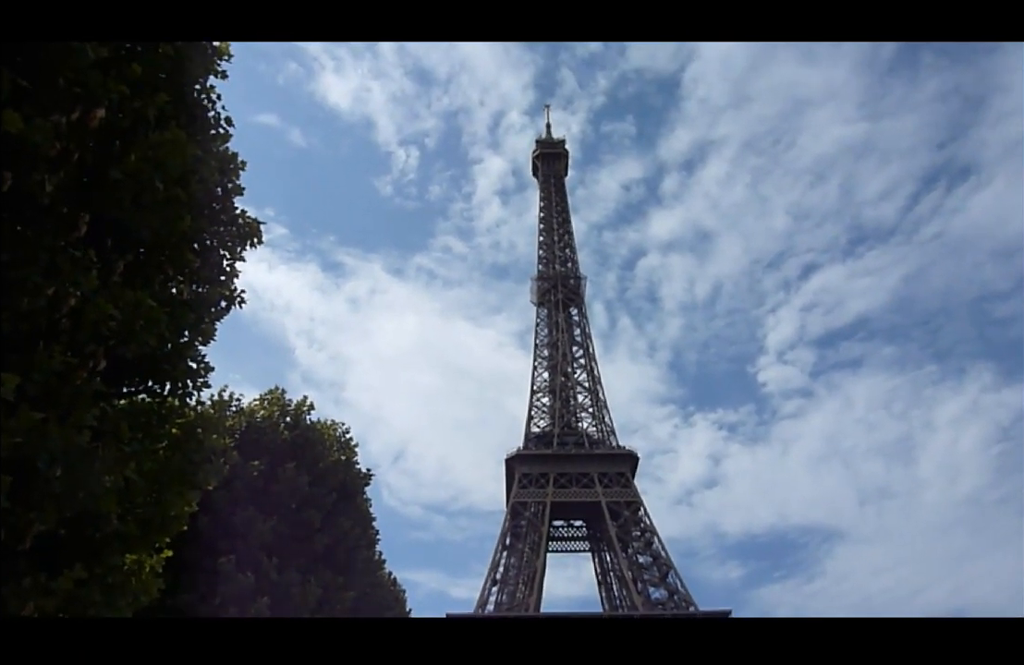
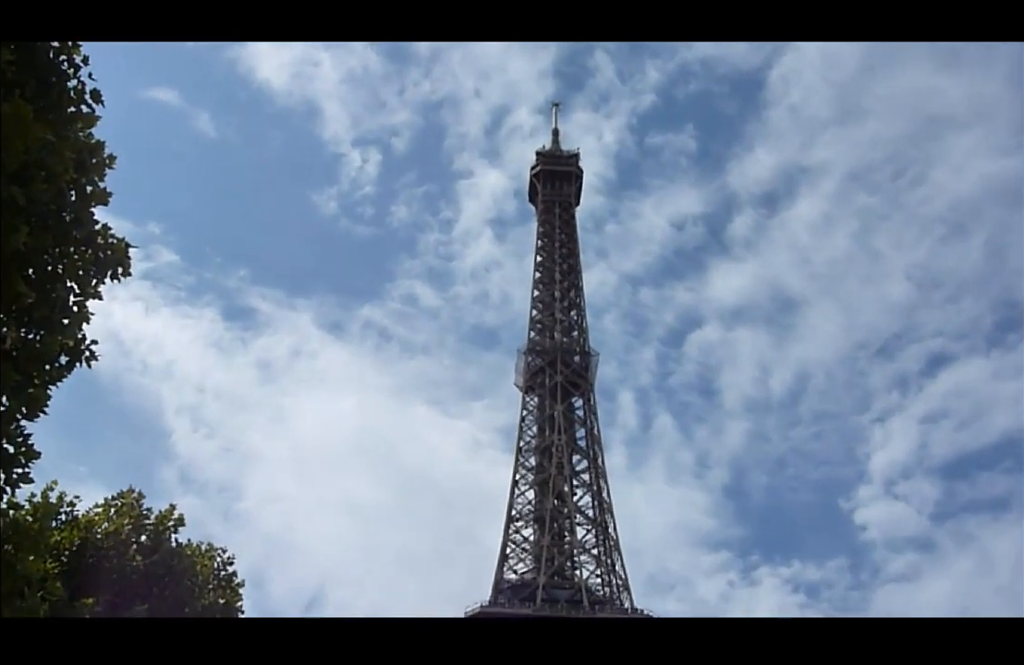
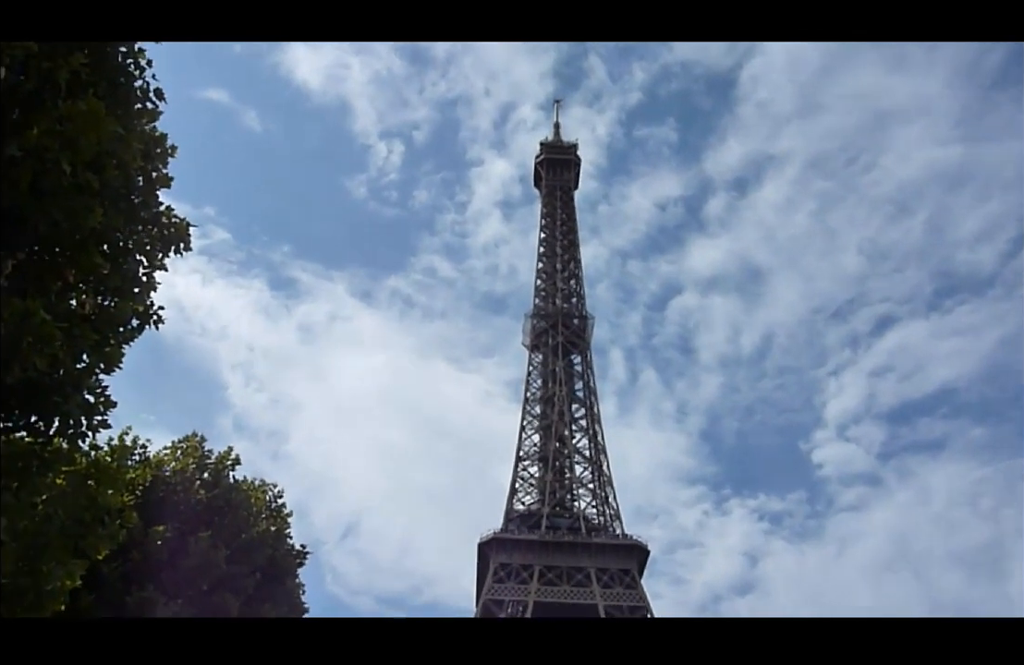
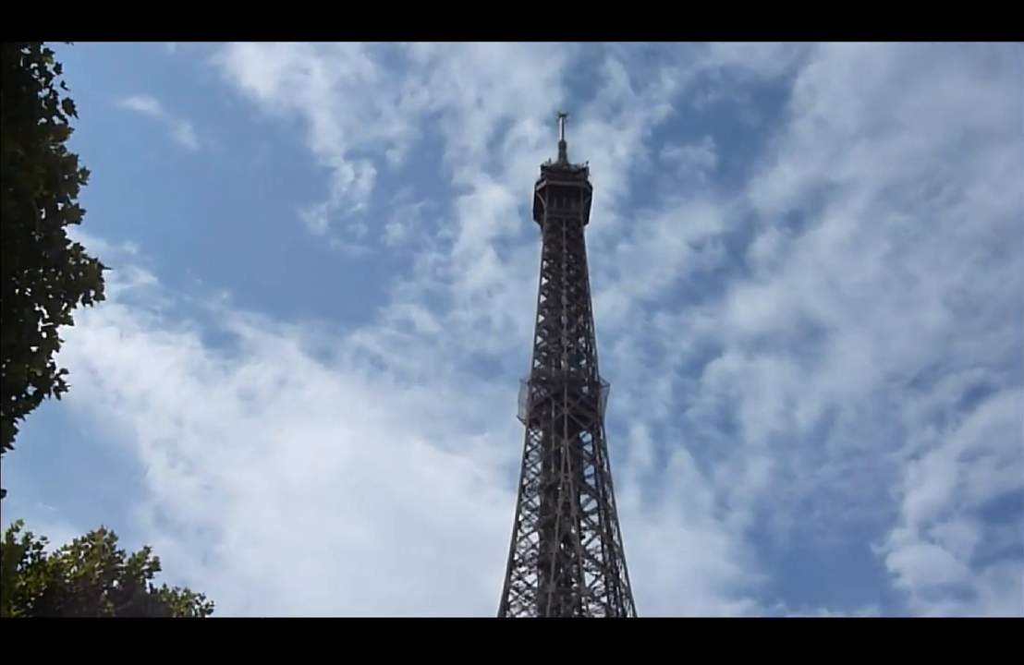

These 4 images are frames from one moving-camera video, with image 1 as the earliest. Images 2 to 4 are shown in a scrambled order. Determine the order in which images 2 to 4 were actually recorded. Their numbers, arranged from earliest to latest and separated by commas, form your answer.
3, 2, 4
